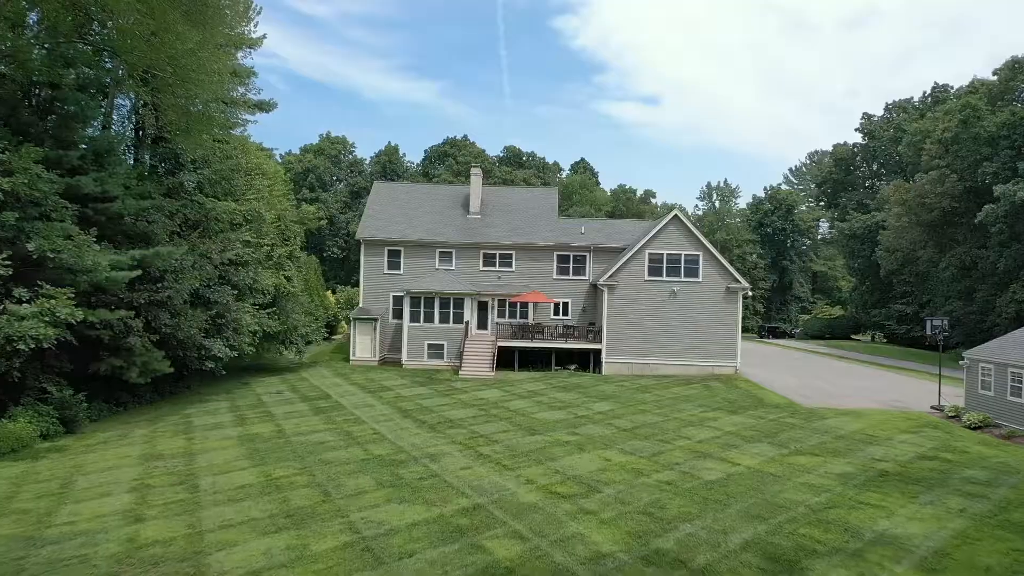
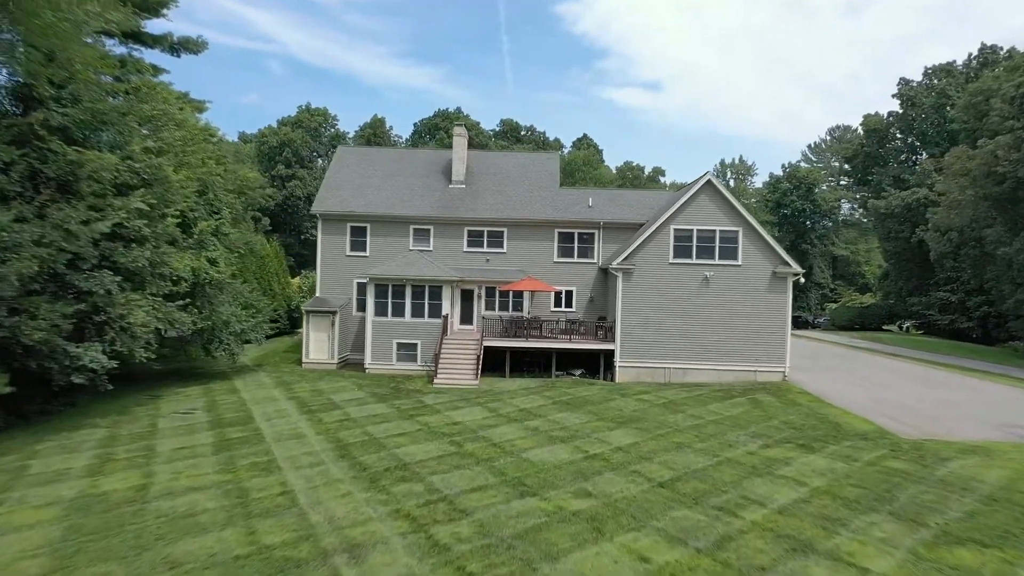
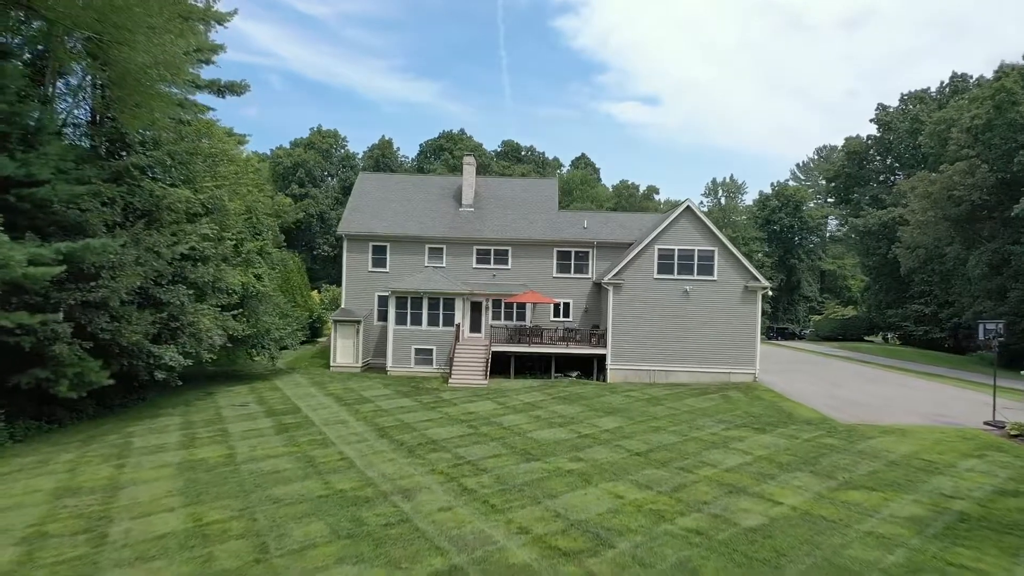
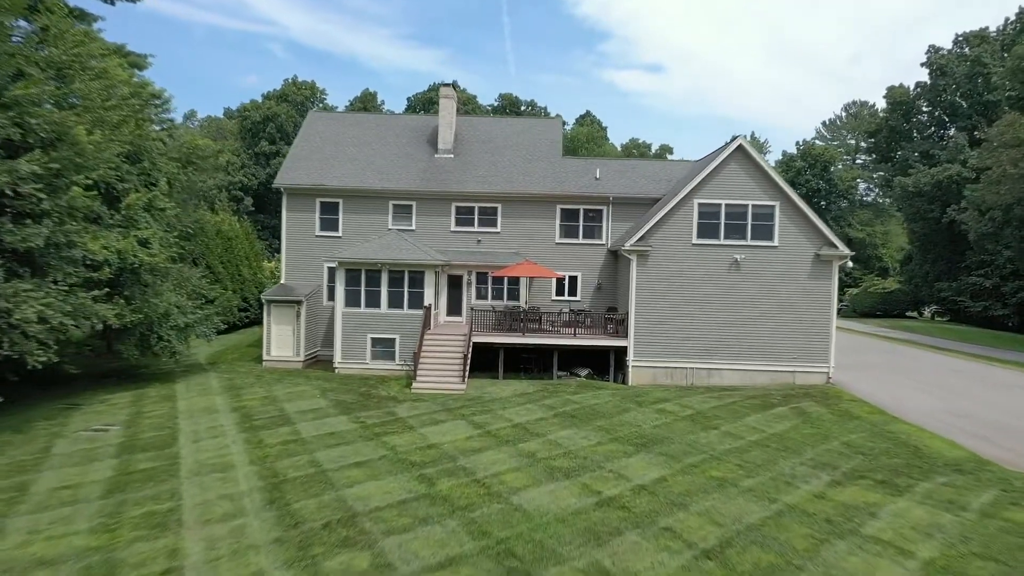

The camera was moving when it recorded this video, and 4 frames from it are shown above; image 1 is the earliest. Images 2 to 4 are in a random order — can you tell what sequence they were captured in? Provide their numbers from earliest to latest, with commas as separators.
3, 2, 4
